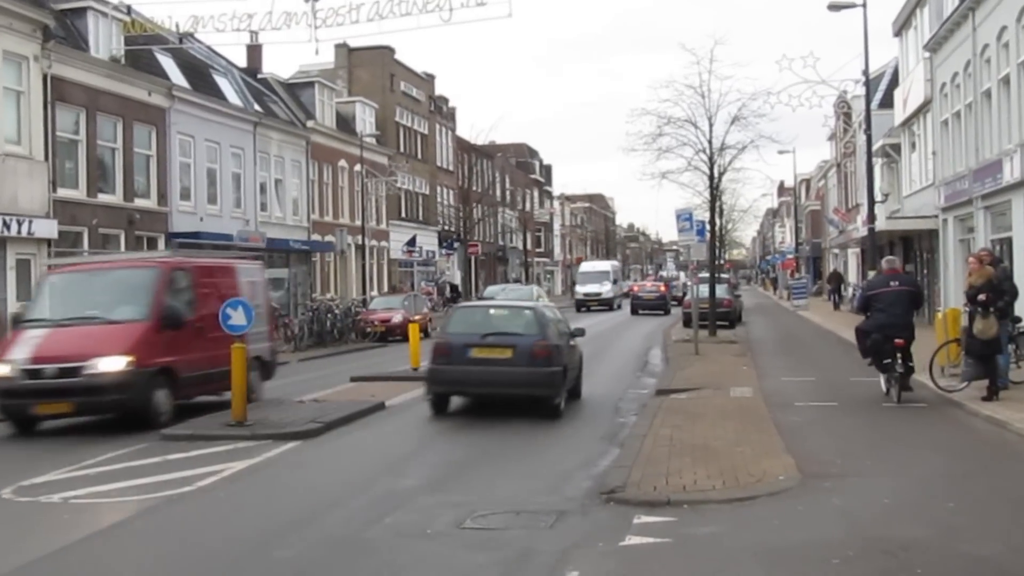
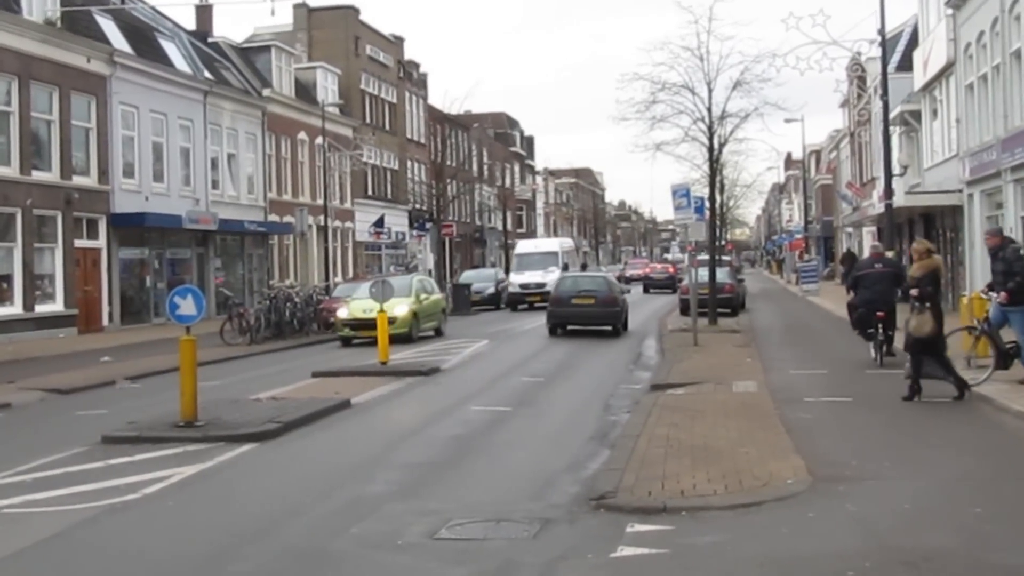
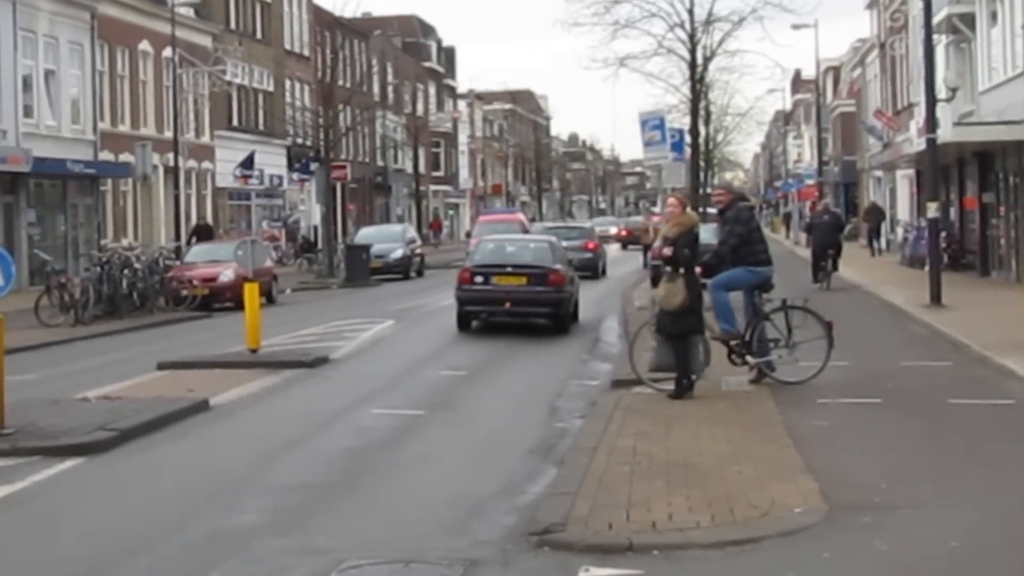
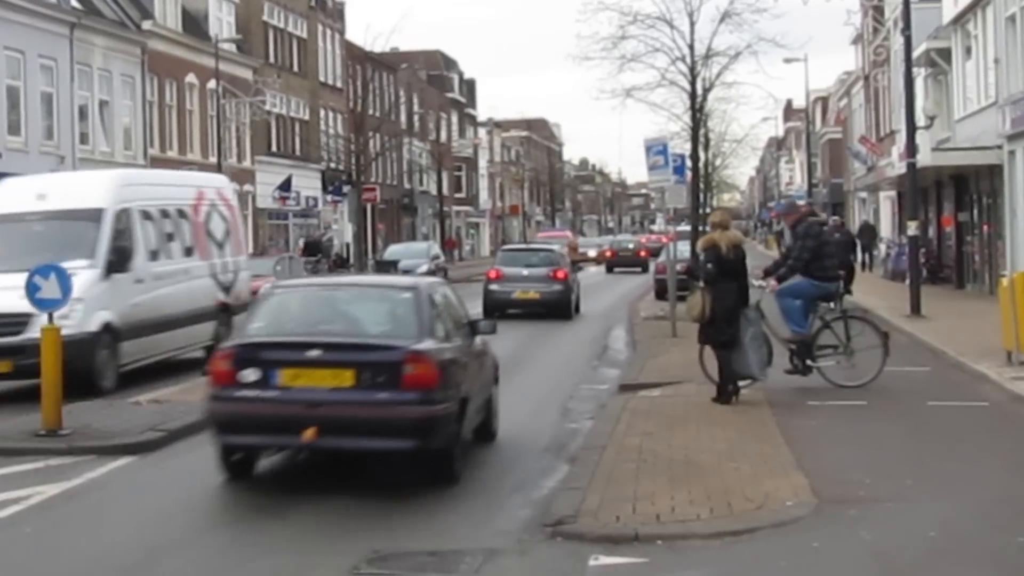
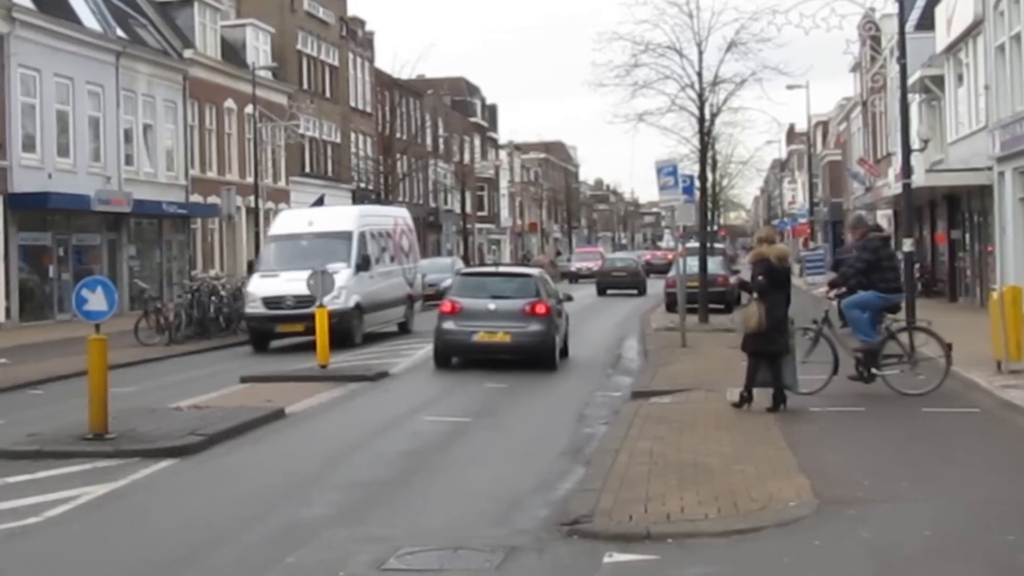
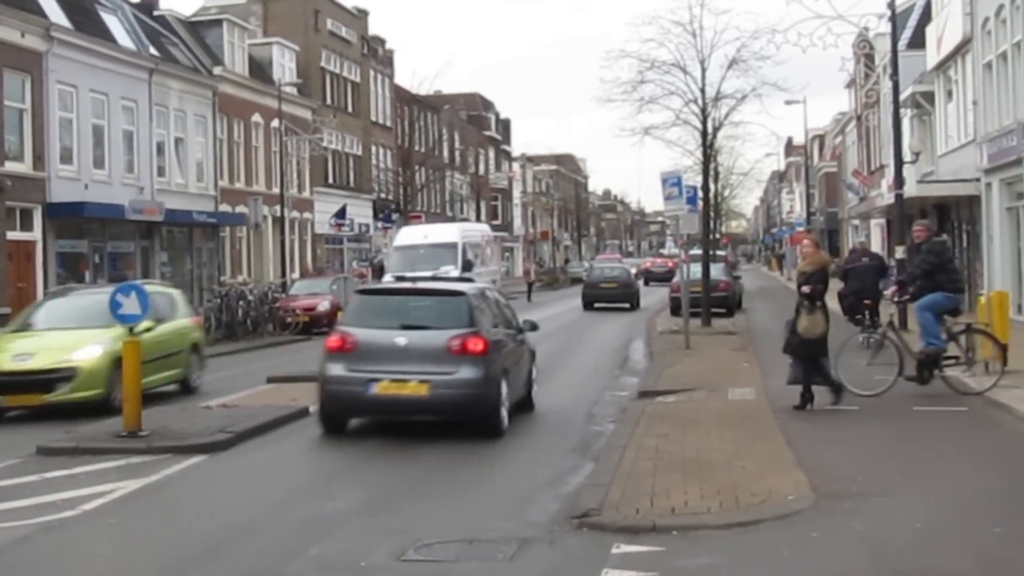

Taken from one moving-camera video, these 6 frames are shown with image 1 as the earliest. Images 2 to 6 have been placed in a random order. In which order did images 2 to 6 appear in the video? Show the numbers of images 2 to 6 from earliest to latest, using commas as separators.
2, 6, 5, 4, 3
